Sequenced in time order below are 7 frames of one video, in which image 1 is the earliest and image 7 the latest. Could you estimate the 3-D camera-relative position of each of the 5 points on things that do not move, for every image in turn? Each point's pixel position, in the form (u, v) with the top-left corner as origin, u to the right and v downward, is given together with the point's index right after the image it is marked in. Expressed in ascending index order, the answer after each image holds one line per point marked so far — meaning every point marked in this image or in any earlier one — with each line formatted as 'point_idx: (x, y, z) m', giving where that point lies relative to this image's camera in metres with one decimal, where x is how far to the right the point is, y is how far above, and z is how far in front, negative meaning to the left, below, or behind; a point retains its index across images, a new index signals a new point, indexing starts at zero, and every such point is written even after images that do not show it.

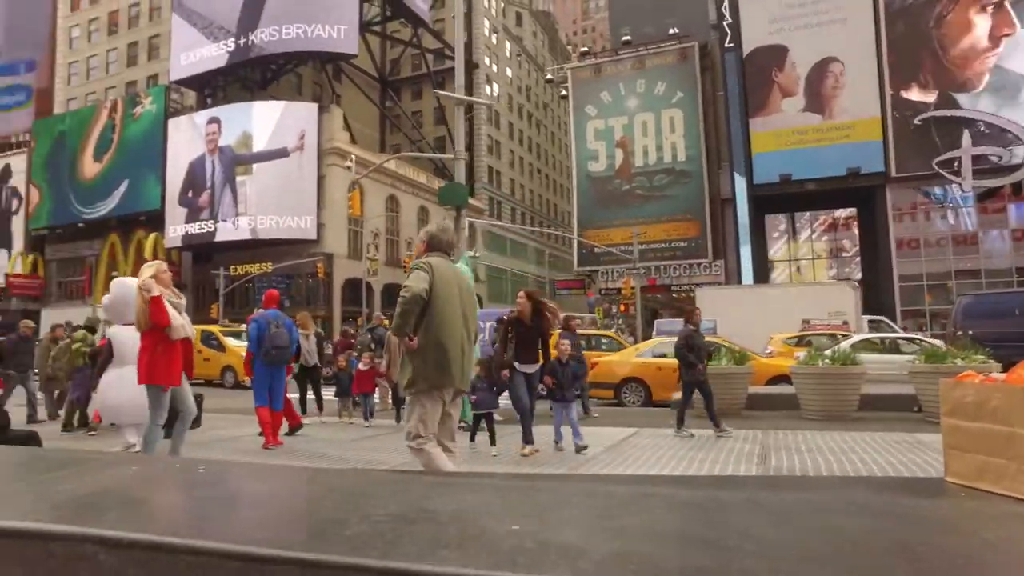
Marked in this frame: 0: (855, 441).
0: (+4.0, -1.8, +7.7) m
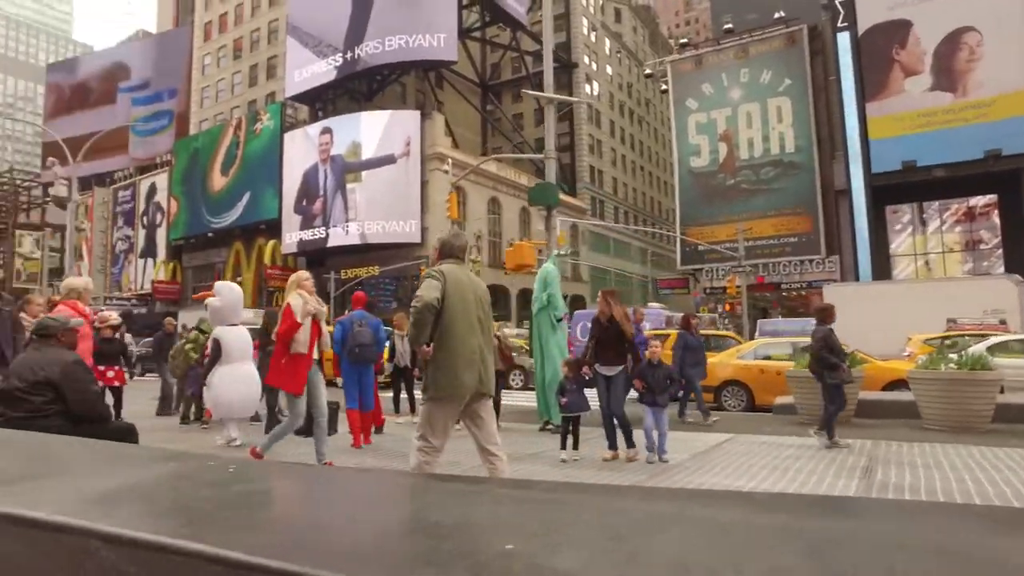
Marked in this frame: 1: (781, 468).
0: (+4.9, -1.7, +6.9) m
1: (+2.6, -1.7, +6.4) m
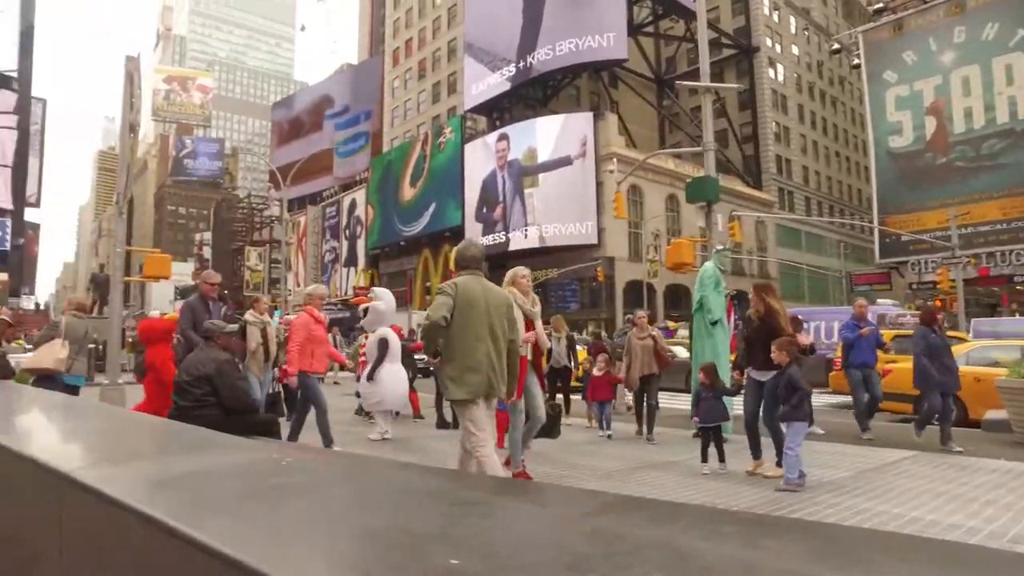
0: (+6.1, -1.6, +5.3) m
1: (+3.7, -1.7, +5.5) m
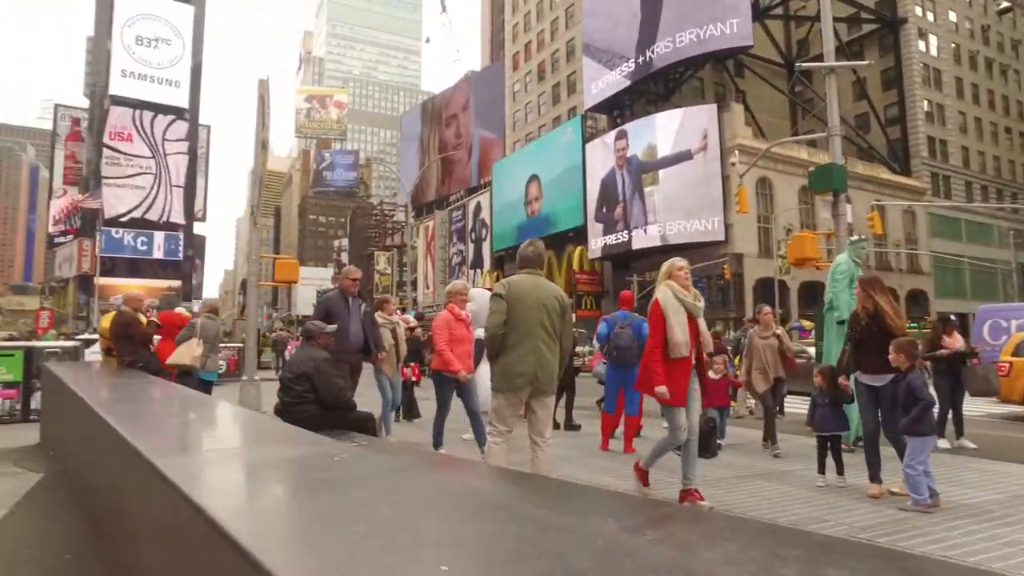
0: (+6.7, -1.6, +4.1) m
1: (+4.4, -1.6, +4.6) m
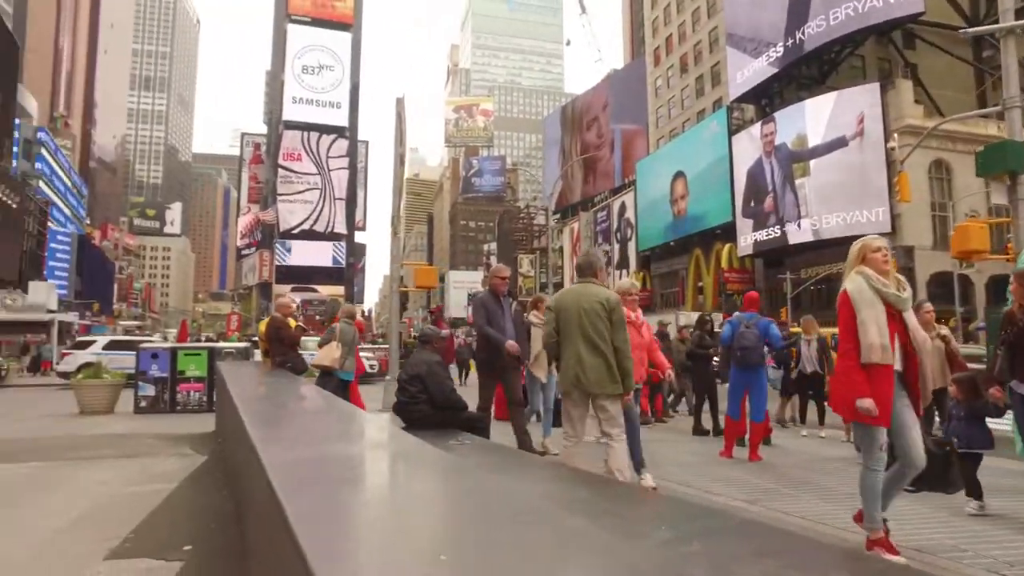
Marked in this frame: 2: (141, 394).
0: (+7.1, -1.5, +2.7) m
1: (+5.0, -1.6, +3.7) m
2: (-6.4, -1.8, +11.5) m
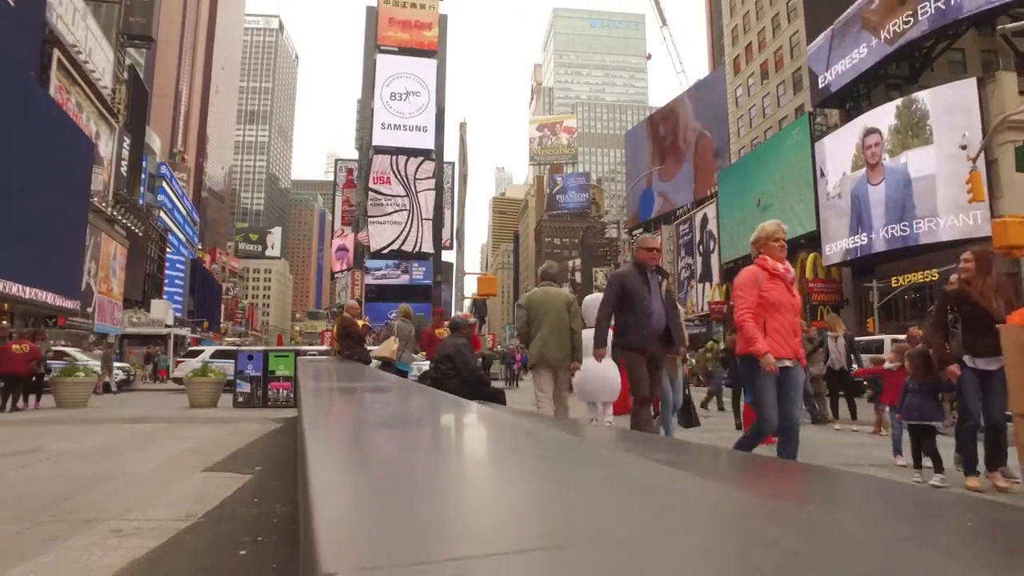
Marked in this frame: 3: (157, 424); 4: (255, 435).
0: (+6.8, -1.3, +2.8) m
1: (+4.9, -1.4, +4.1) m
2: (-5.4, -2.0, +13.3) m
3: (-4.2, -1.6, +7.9) m
4: (-2.5, -1.5, +6.5) m
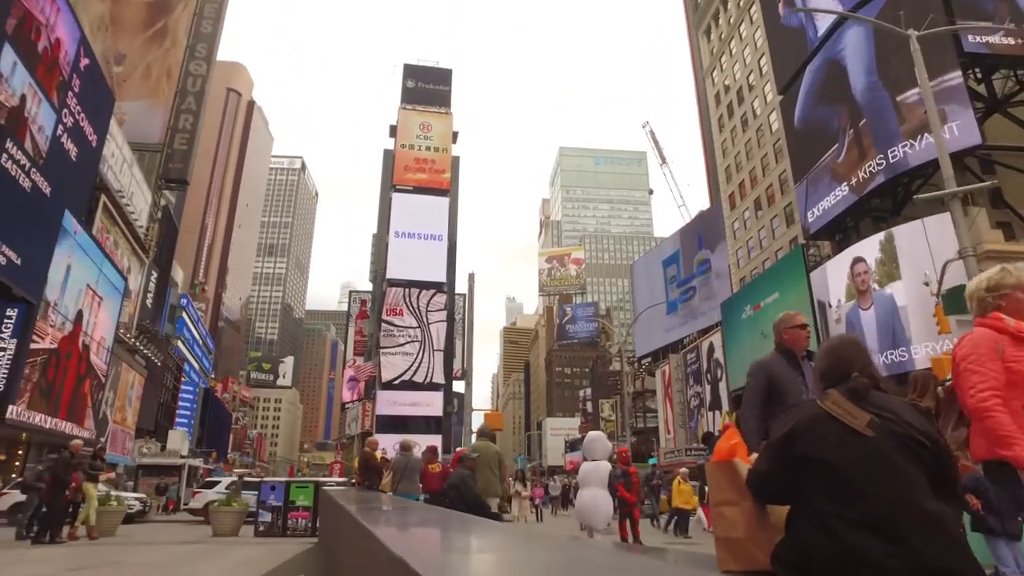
0: (+6.7, -2.1, +3.9) m
1: (+4.8, -2.5, +5.2) m
2: (-5.4, -4.9, +14.2) m
3: (-4.2, -3.5, +9.0) m
4: (-2.5, -3.1, +7.7) m
